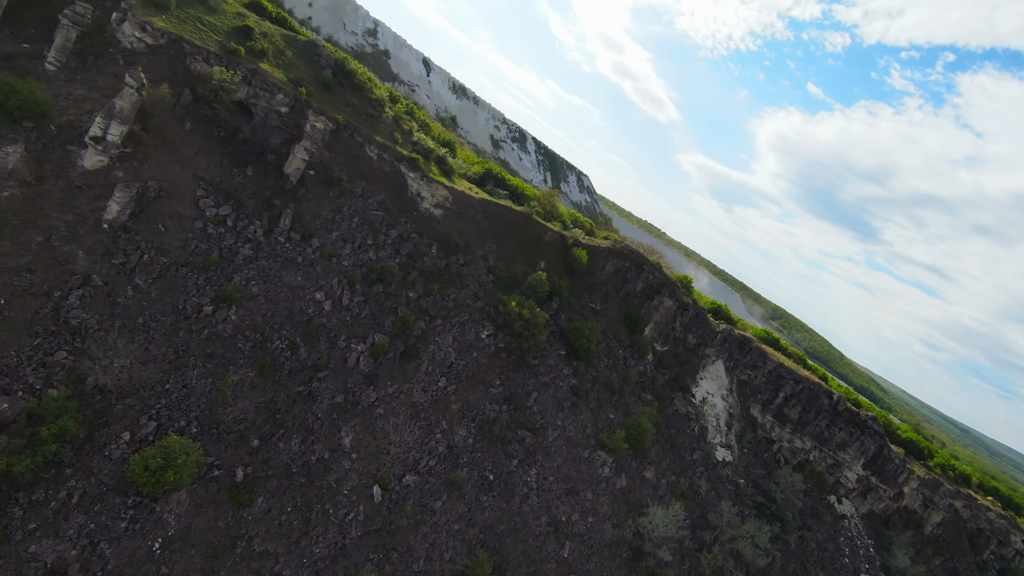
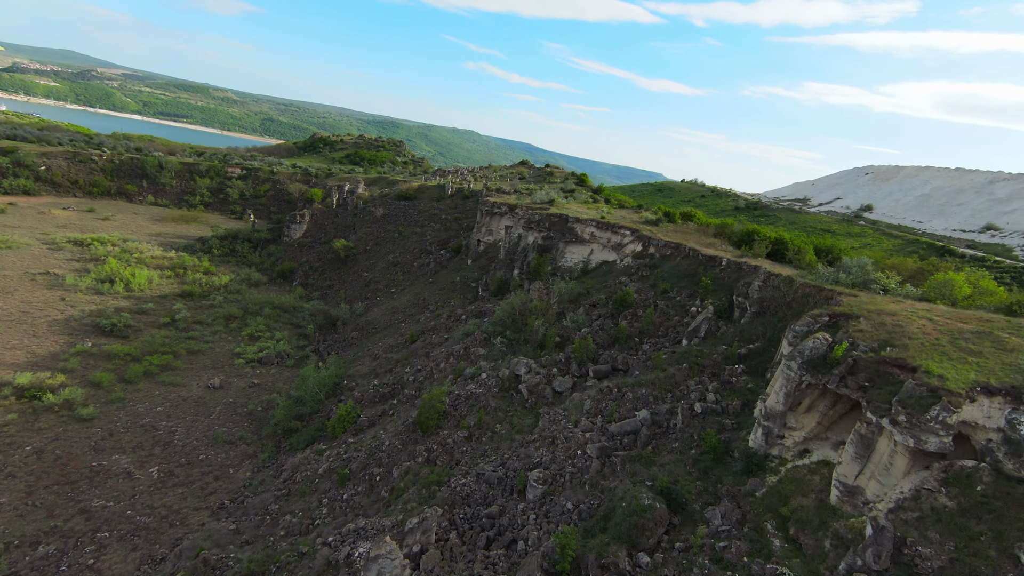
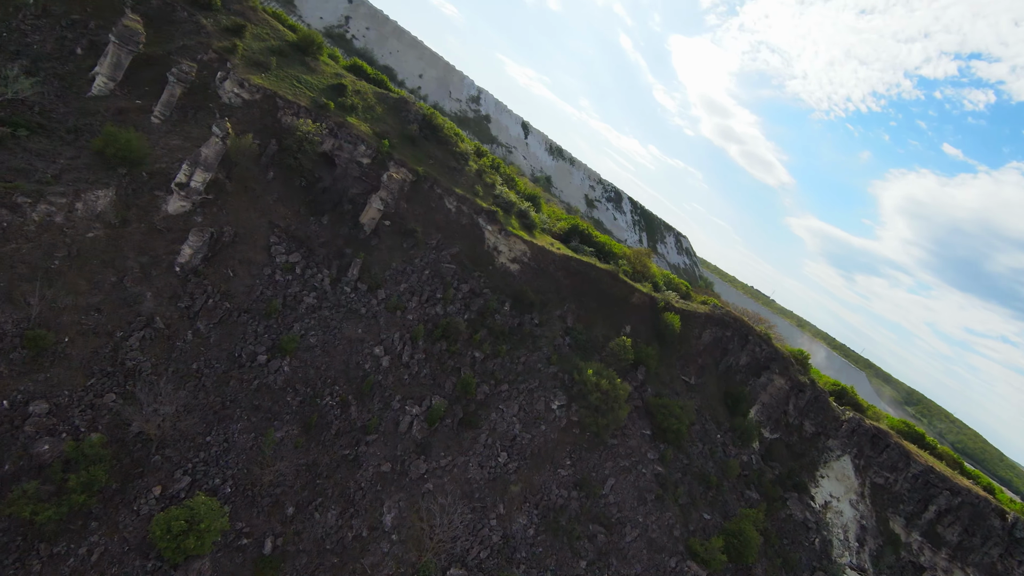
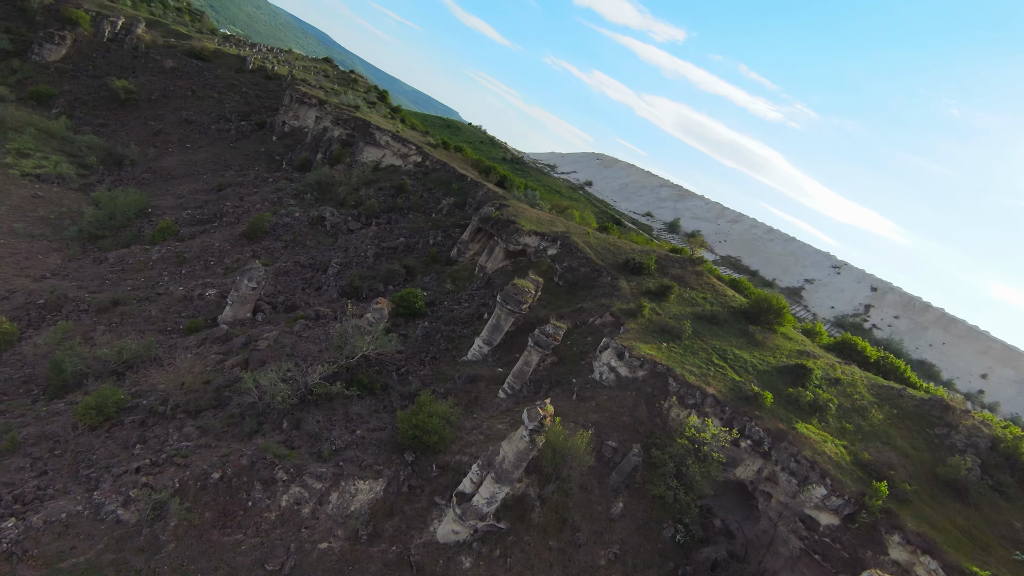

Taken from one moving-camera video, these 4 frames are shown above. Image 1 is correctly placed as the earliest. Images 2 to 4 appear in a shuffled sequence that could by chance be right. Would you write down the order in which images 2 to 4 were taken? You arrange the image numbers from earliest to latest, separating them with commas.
3, 4, 2
